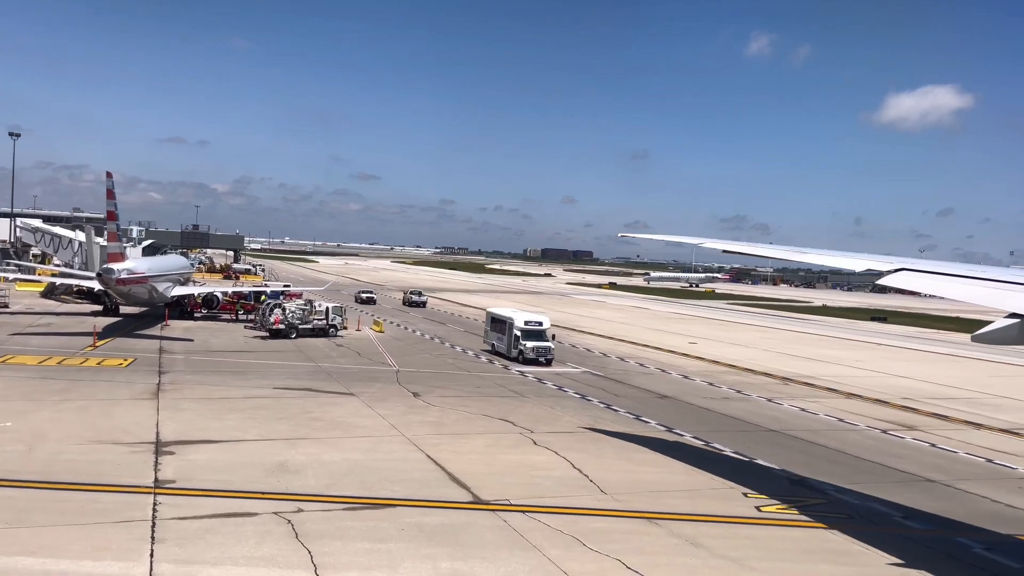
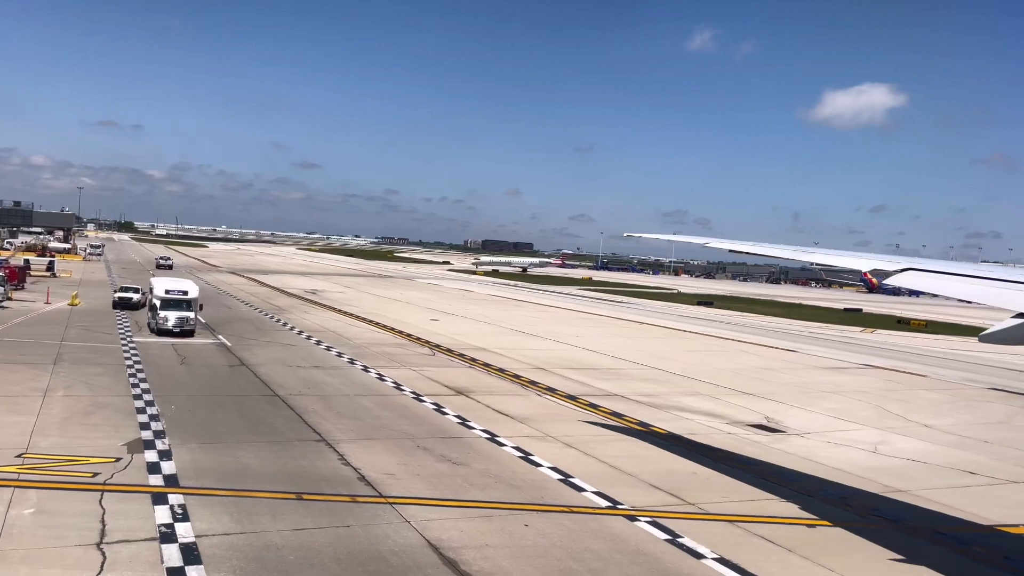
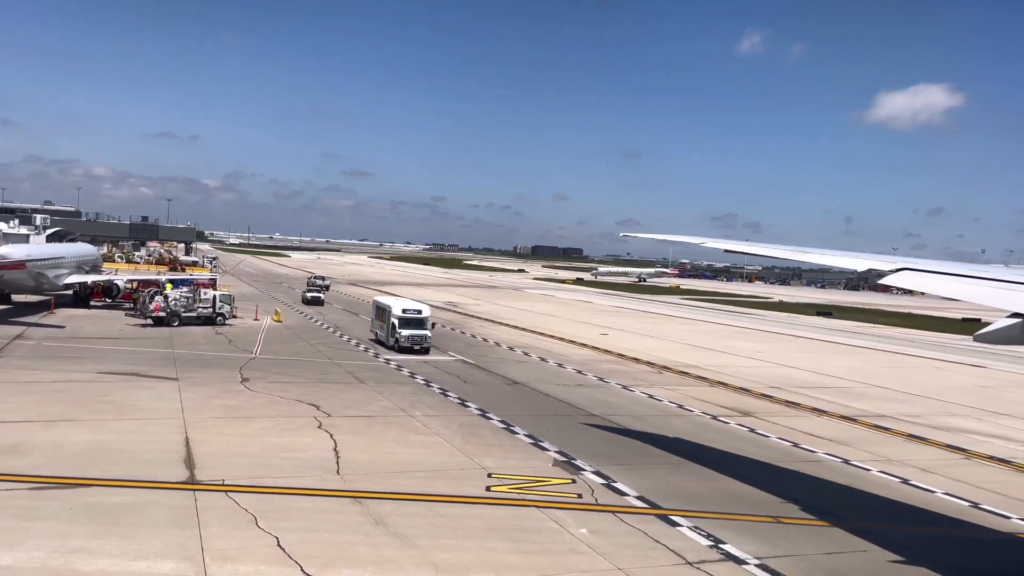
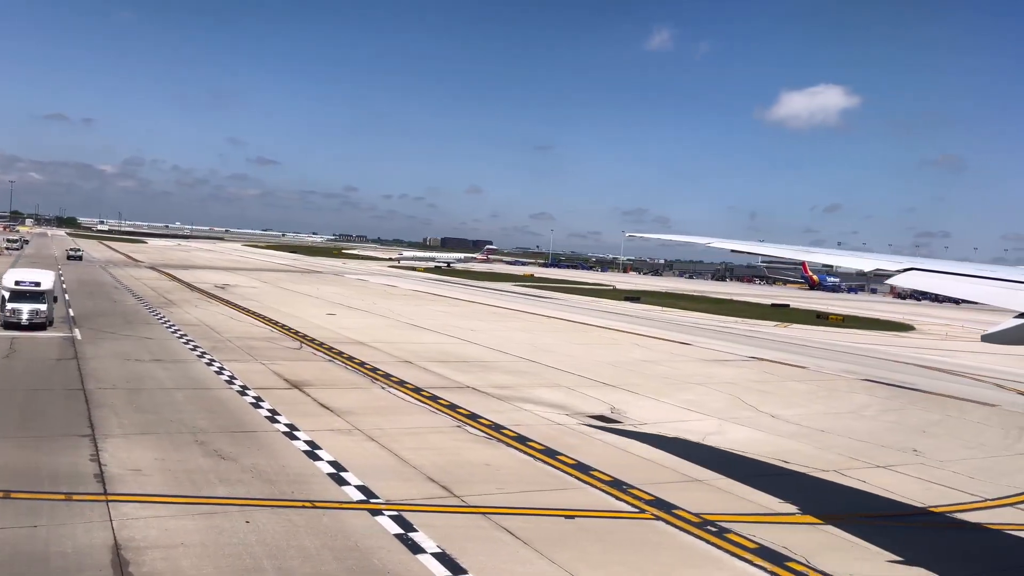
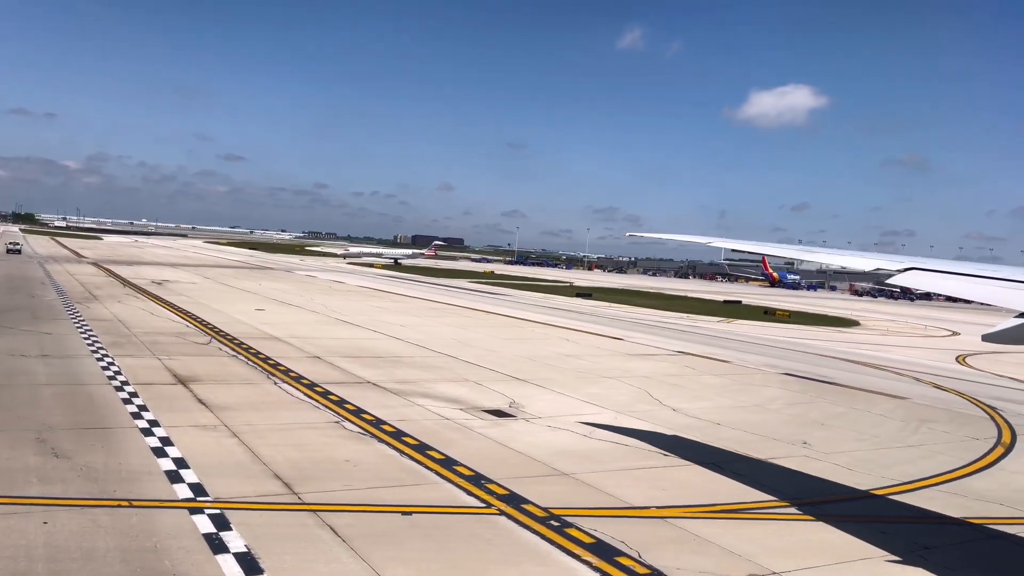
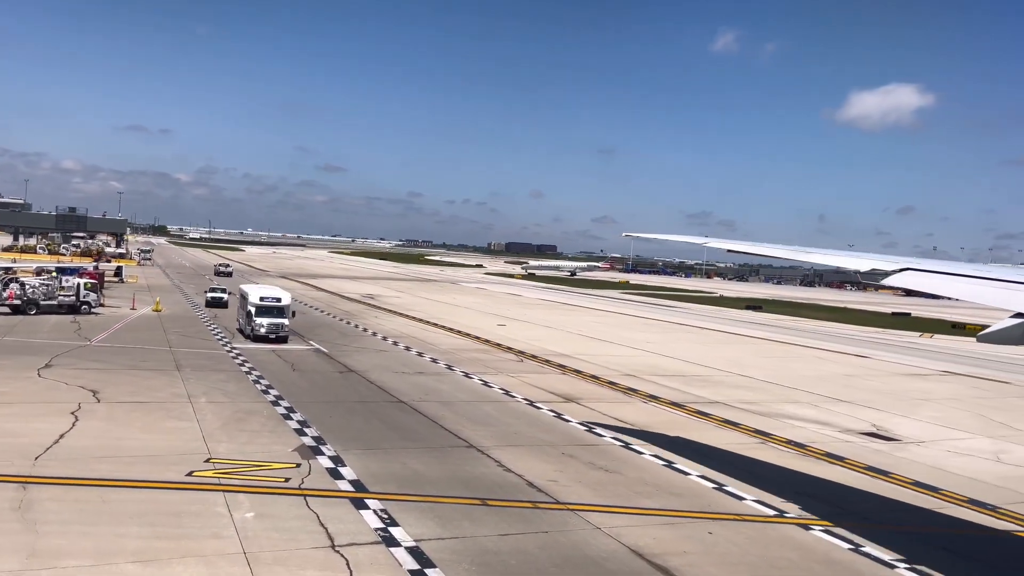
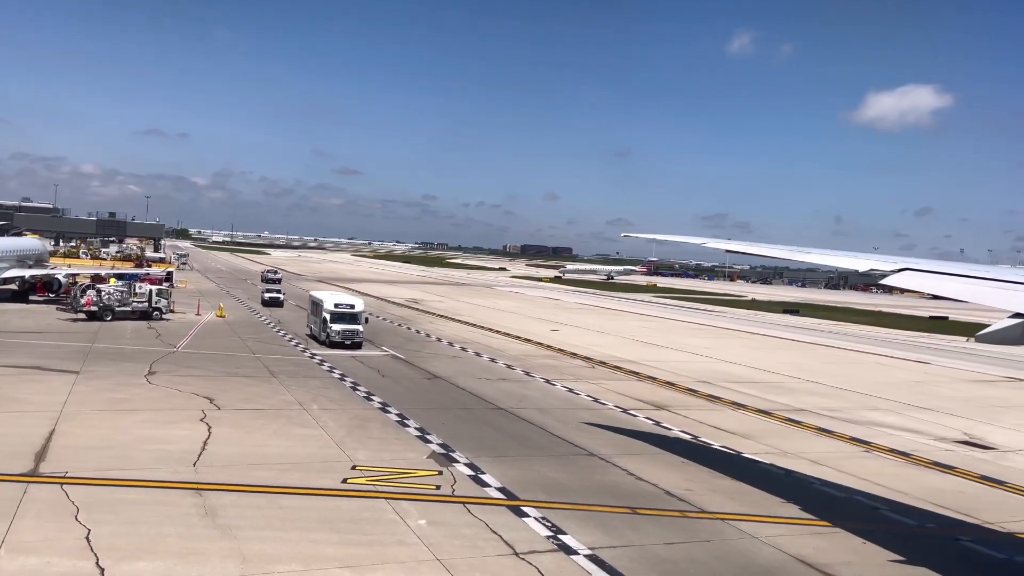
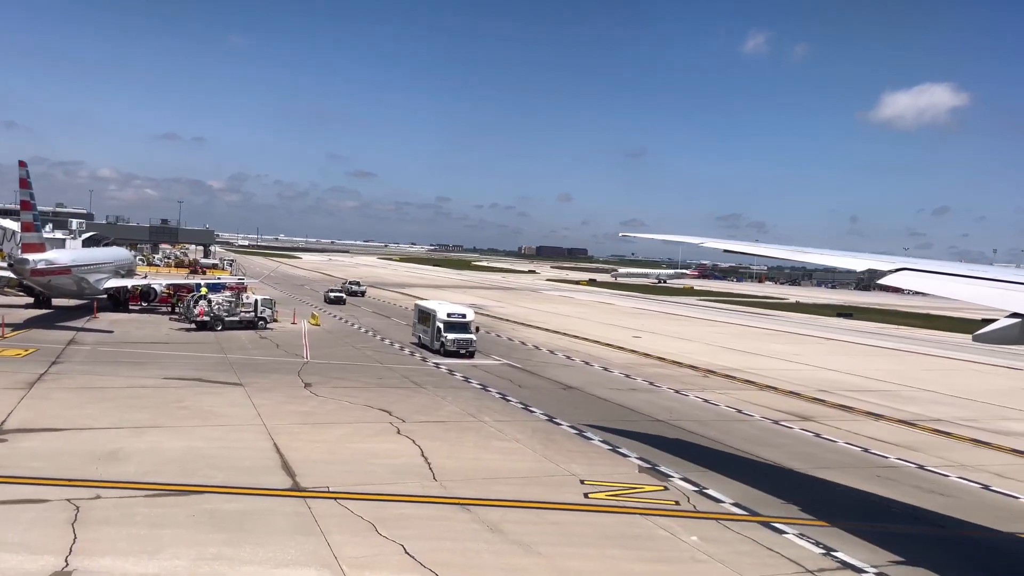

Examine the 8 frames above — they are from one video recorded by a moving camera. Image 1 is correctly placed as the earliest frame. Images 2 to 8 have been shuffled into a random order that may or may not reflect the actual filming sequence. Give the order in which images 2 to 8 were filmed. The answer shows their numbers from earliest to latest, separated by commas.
8, 3, 7, 6, 2, 4, 5
